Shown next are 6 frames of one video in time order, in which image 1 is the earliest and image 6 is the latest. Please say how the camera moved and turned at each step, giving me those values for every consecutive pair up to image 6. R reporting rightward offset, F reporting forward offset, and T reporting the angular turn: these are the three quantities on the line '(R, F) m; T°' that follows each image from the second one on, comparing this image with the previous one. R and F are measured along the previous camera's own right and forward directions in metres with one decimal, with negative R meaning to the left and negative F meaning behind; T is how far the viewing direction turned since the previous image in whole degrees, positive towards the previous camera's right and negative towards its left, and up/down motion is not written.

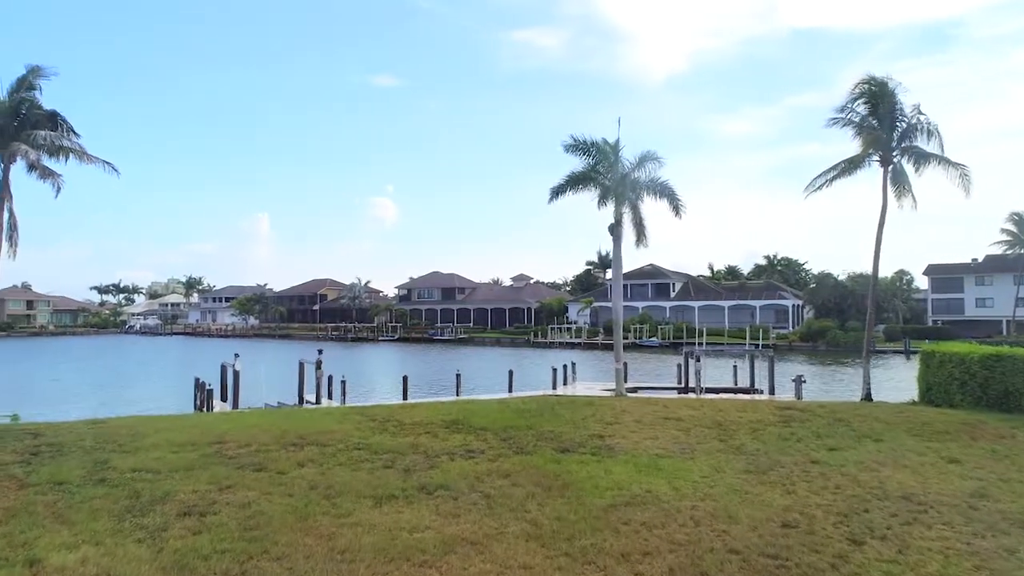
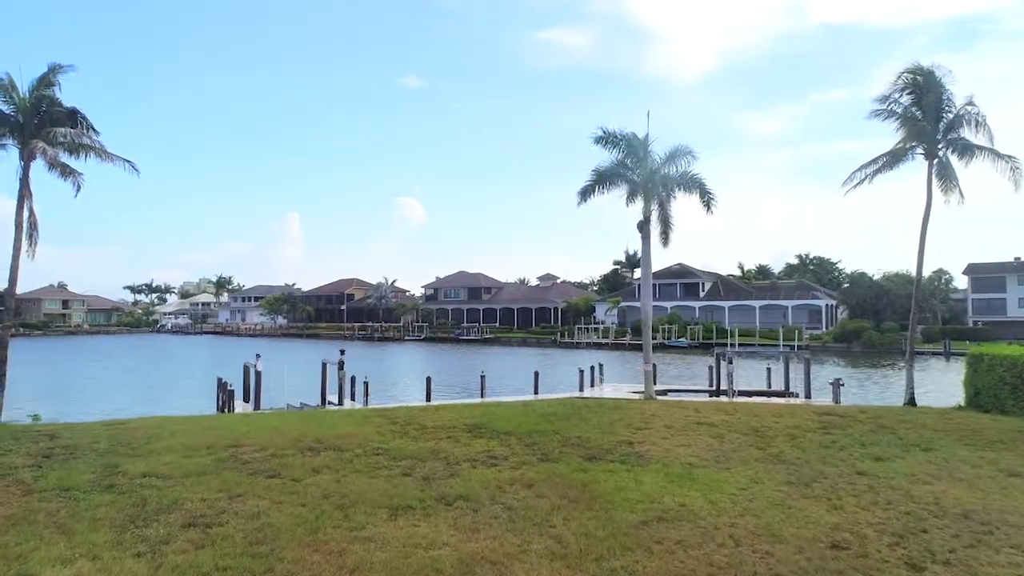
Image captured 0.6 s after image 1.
(0.0, +0.6) m; -2°
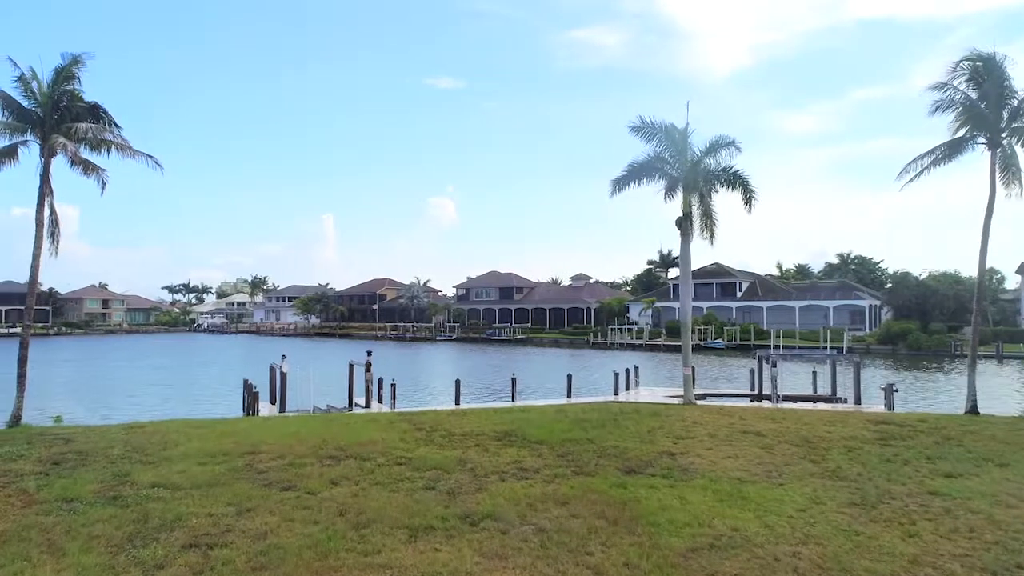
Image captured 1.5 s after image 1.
(0.0, +0.9) m; -3°
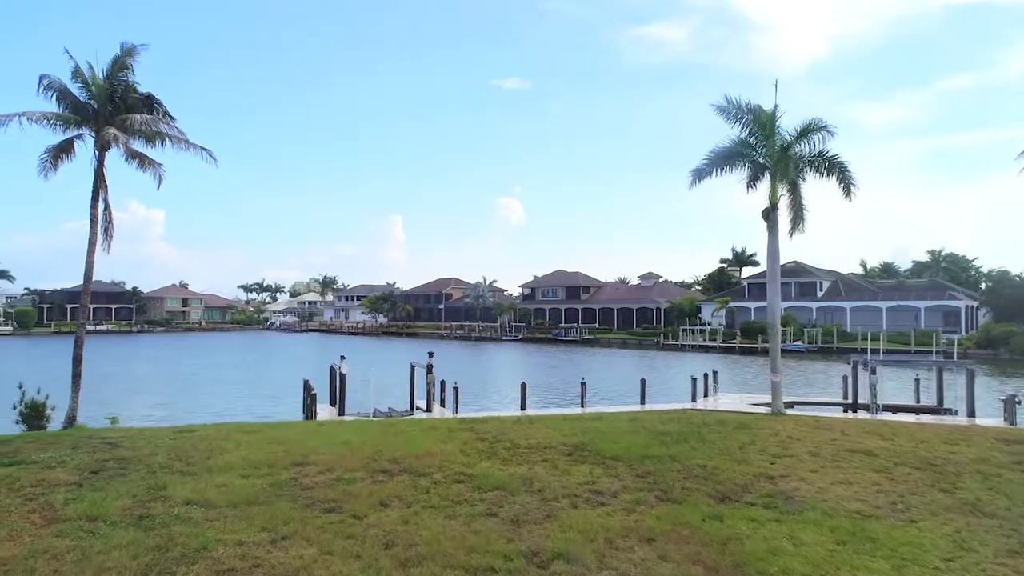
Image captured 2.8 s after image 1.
(-0.1, +1.5) m; -5°
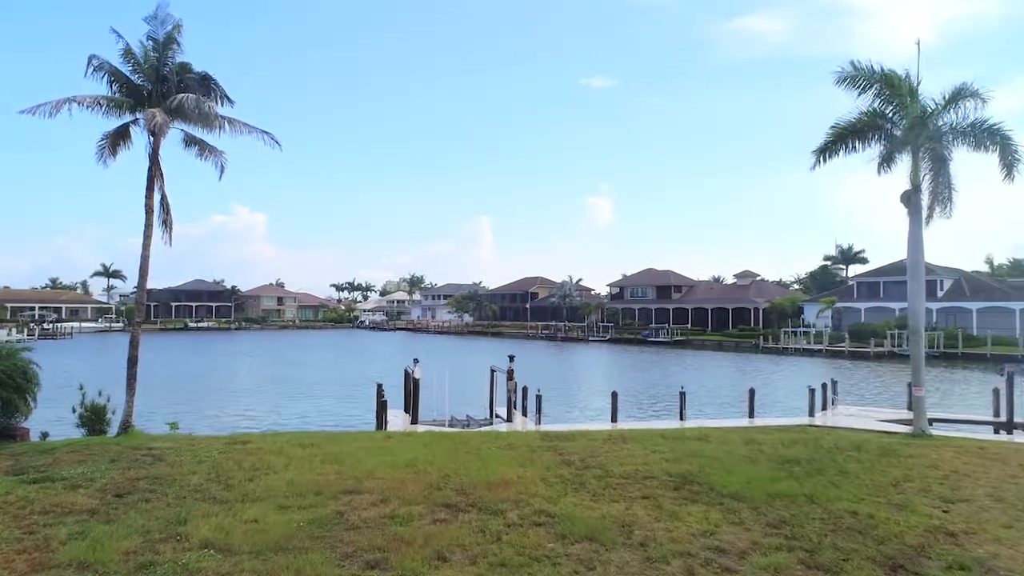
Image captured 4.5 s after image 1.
(-0.1, +2.3) m; -7°
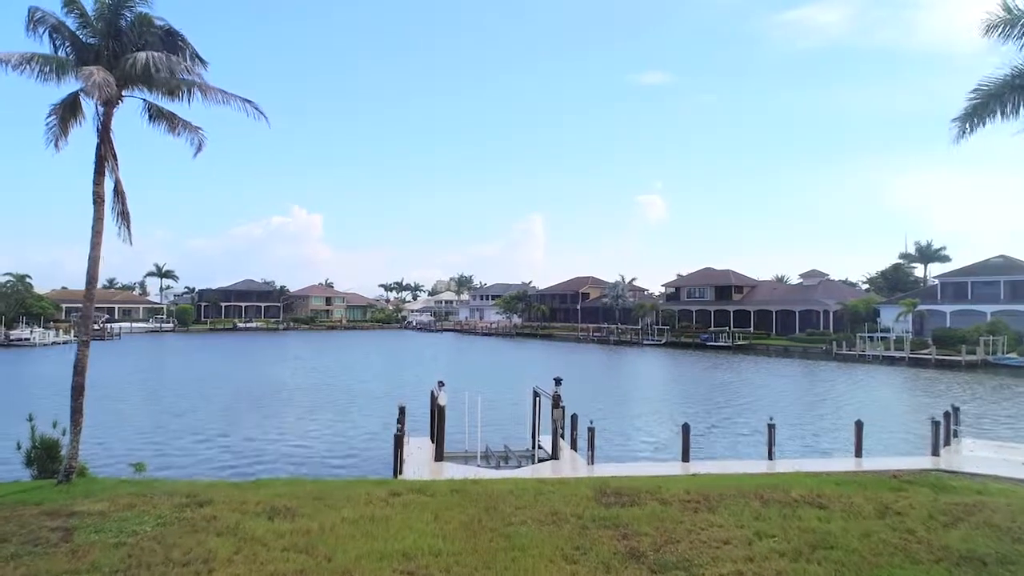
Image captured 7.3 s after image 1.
(+0.1, +3.8) m; -4°
